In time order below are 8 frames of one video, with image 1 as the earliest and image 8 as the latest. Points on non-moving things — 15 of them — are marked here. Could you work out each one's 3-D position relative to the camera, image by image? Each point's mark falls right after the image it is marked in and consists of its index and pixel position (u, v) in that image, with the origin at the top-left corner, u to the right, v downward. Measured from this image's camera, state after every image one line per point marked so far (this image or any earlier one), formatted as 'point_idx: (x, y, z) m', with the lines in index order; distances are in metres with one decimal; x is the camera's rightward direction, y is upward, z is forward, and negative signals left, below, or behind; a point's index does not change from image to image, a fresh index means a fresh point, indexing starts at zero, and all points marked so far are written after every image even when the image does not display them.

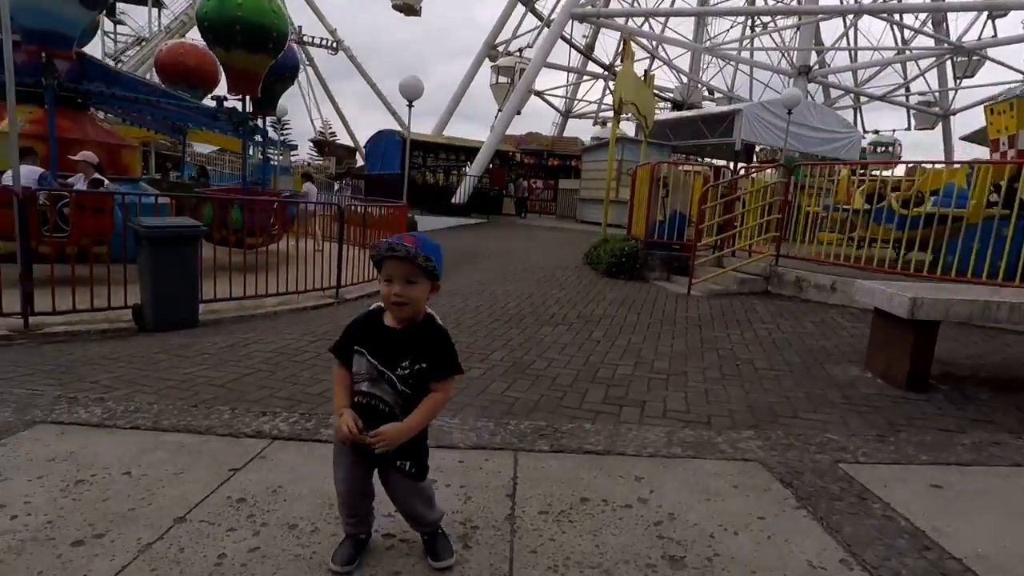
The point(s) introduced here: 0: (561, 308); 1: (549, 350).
0: (+0.6, -0.2, +6.9) m
1: (+0.3, -0.5, +4.9) m
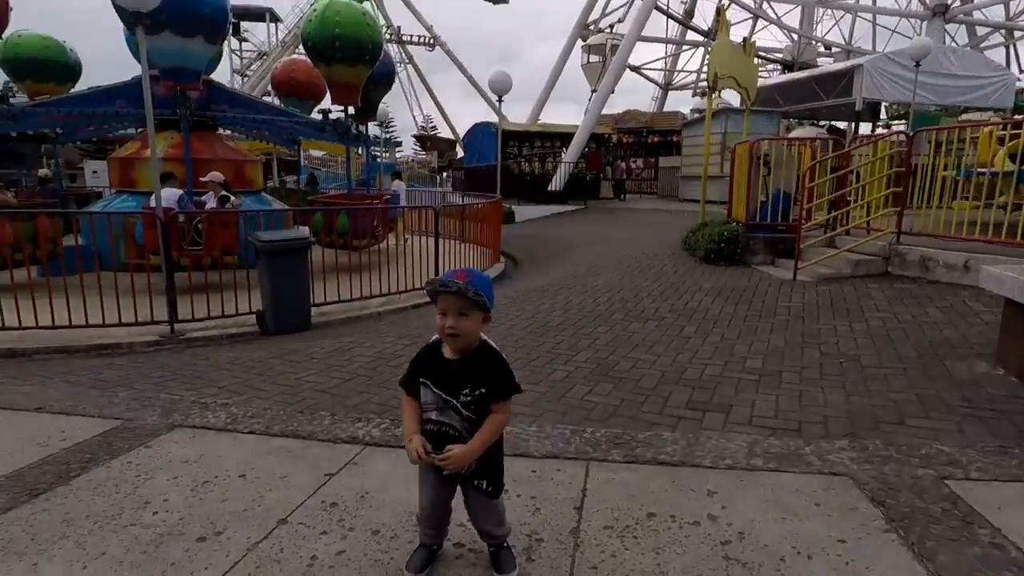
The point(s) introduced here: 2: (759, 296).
0: (+1.6, -0.1, +6.7) m
1: (+1.1, -0.5, +4.9) m
2: (+2.9, -0.1, +6.9) m
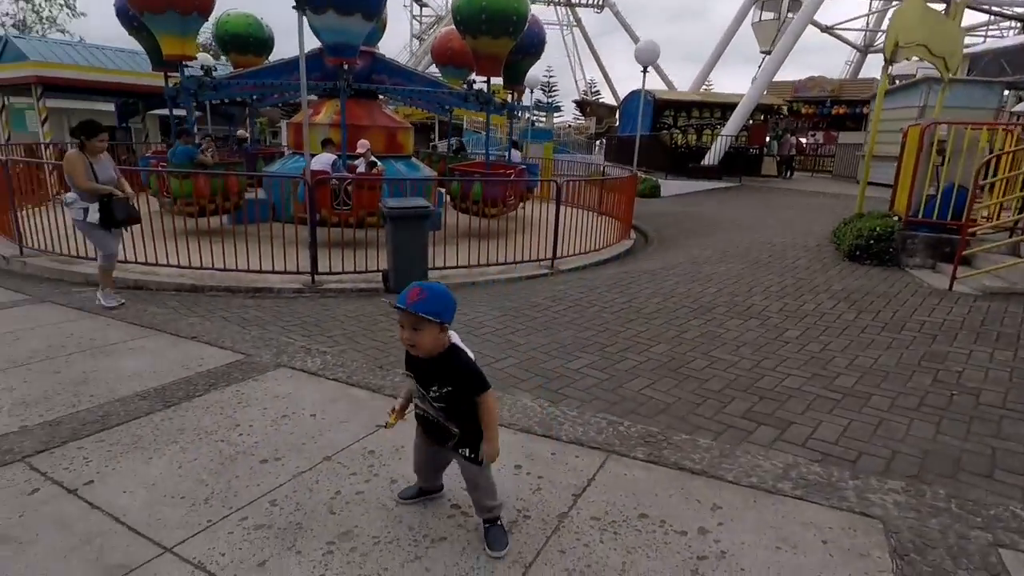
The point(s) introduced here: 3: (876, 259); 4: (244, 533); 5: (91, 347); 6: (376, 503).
0: (+2.8, -0.1, +6.3) m
1: (+1.7, -0.5, +4.7) m
2: (+4.1, -0.2, +6.1) m
3: (+5.2, +0.4, +8.2) m
4: (-1.0, -0.9, +2.3) m
5: (-3.2, -0.5, +4.4) m
6: (-0.6, -0.9, +2.5) m
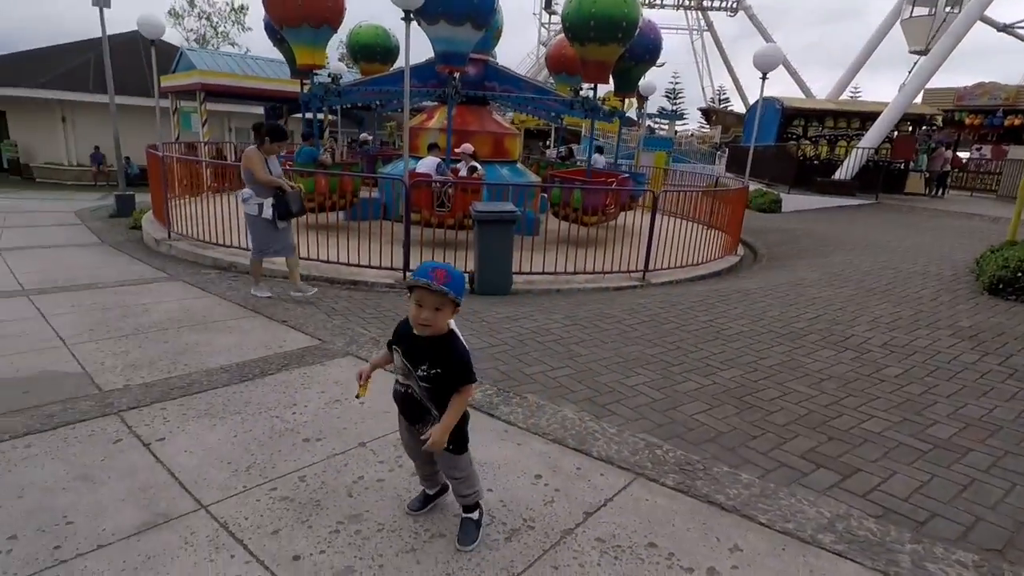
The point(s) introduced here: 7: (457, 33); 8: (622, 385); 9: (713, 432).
0: (+3.6, -0.4, +5.7) m
1: (+2.2, -0.7, +4.4) m
2: (+4.8, -0.5, +5.3) m
3: (+6.3, -0.1, +7.1) m
4: (-1.0, -0.9, +2.5) m
5: (-2.7, -0.3, +5.0) m
6: (-0.5, -0.9, +2.6) m
7: (-0.9, +4.1, +9.2) m
8: (+0.8, -0.7, +4.0) m
9: (+1.2, -0.9, +3.4) m
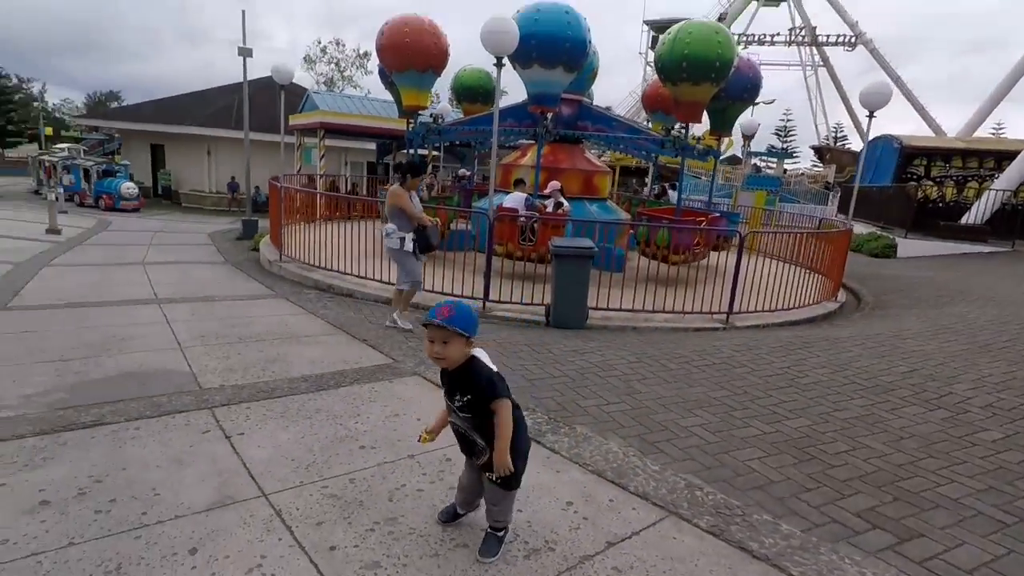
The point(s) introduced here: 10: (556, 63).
0: (+4.2, -0.9, +5.2) m
1: (+2.6, -1.0, +4.1) m
2: (+5.3, -1.1, +4.6) m
3: (+7.1, -0.8, +6.1) m
4: (-0.9, -1.0, +2.7) m
5: (-2.1, -0.5, +5.5) m
6: (-0.4, -1.0, +2.8) m
7: (+0.6, +3.5, +9.6) m
8: (+1.1, -0.9, +4.0) m
9: (+1.4, -1.1, +3.3) m
10: (+0.8, +3.7, +9.4) m
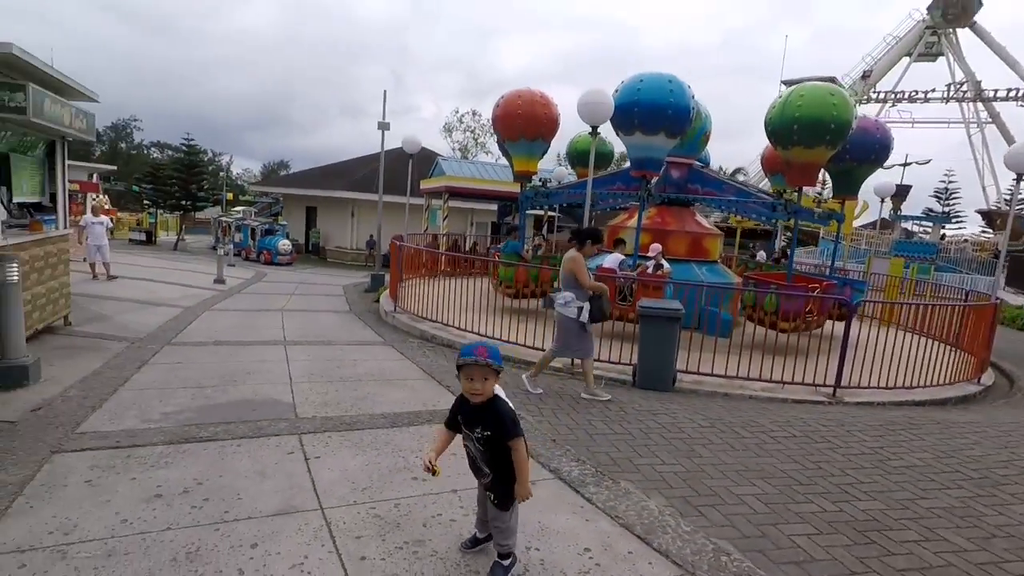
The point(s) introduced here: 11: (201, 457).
0: (+4.7, -1.6, +4.5) m
1: (+2.9, -1.5, +3.7) m
2: (+5.6, -1.7, +3.6) m
3: (+7.8, -1.7, +4.7) m
4: (-0.8, -1.2, +3.1) m
5: (-1.3, -1.0, +6.2) m
6: (-0.3, -1.3, +3.0) m
7: (+2.4, +2.5, +9.9) m
8: (+1.5, -1.4, +3.9) m
9: (+1.6, -1.5, +3.2) m
10: (+2.5, +2.7, +9.8) m
11: (-2.0, -1.1, +3.7) m
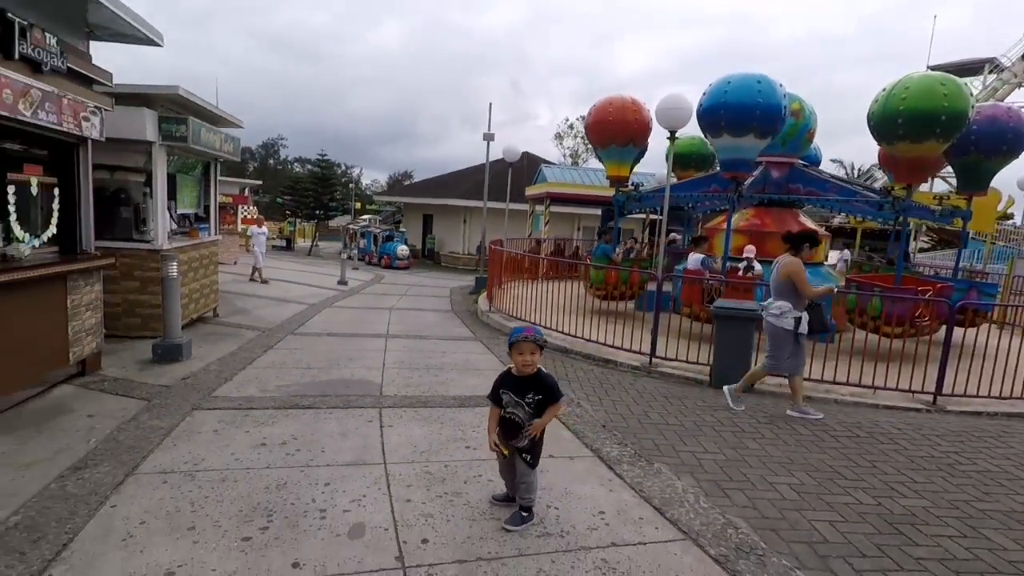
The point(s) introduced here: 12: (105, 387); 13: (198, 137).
0: (+5.0, -1.6, +4.0) m
1: (+3.1, -1.5, +3.6) m
2: (+5.8, -1.7, +2.9) m
3: (+8.1, -1.7, +3.6) m
4: (-0.6, -1.2, +3.7) m
5: (-0.5, -1.0, +6.8) m
6: (-0.1, -1.2, +3.6) m
7: (+3.9, +2.5, +9.8) m
8: (+1.8, -1.4, +4.1) m
9: (+1.8, -1.4, +3.3) m
10: (+3.9, +2.6, +9.6) m
11: (-1.6, -1.0, +4.5) m
12: (-3.5, -0.9, +5.0) m
13: (-4.0, +1.9, +7.4) m
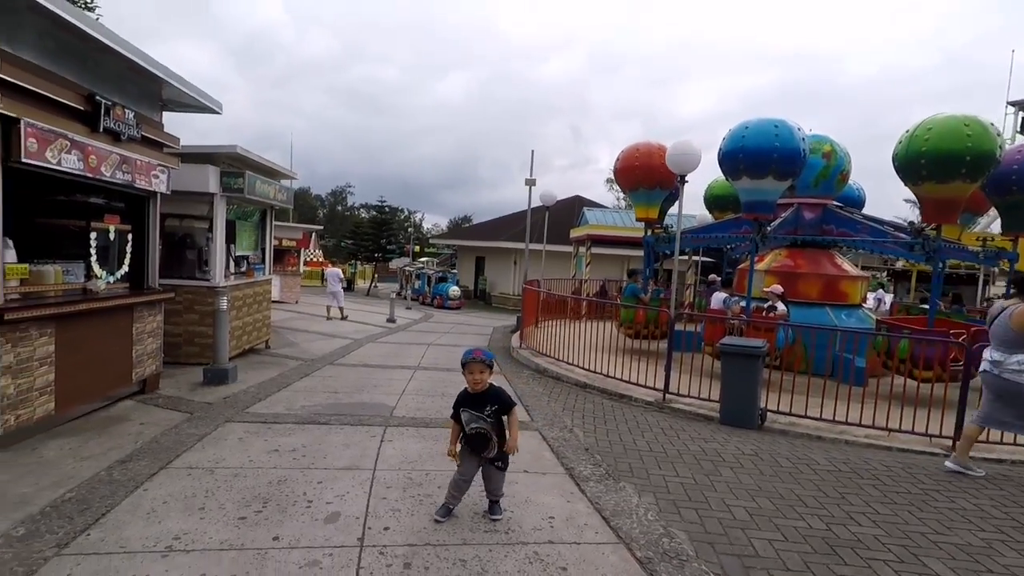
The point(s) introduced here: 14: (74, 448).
0: (+4.8, -1.8, +3.9) m
1: (+2.9, -1.7, +3.7) m
2: (+5.4, -1.9, +2.7) m
3: (+7.8, -1.9, +3.2) m
4: (-0.8, -1.4, +4.3) m
5: (-0.4, -1.4, +7.4) m
6: (-0.4, -1.4, +4.1) m
7: (+4.3, +1.8, +10.1) m
8: (+1.6, -1.6, +4.4) m
9: (+1.5, -1.6, +3.6) m
10: (+4.4, +2.0, +9.9) m
11: (-1.8, -1.3, +5.2) m
12: (-3.6, -1.2, +5.8) m
13: (-3.8, +1.4, +8.5) m
14: (-3.3, -1.2, +4.4) m
